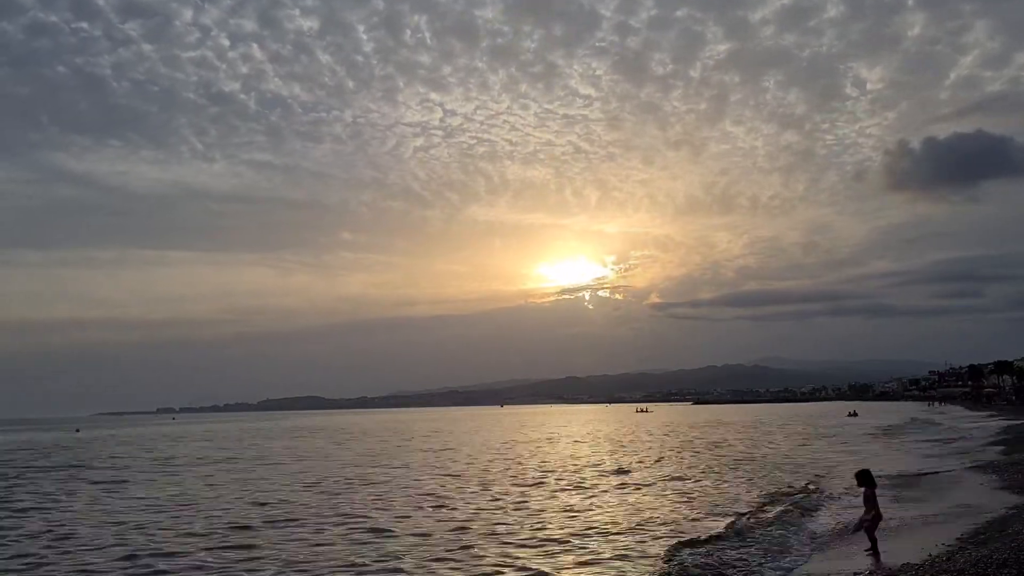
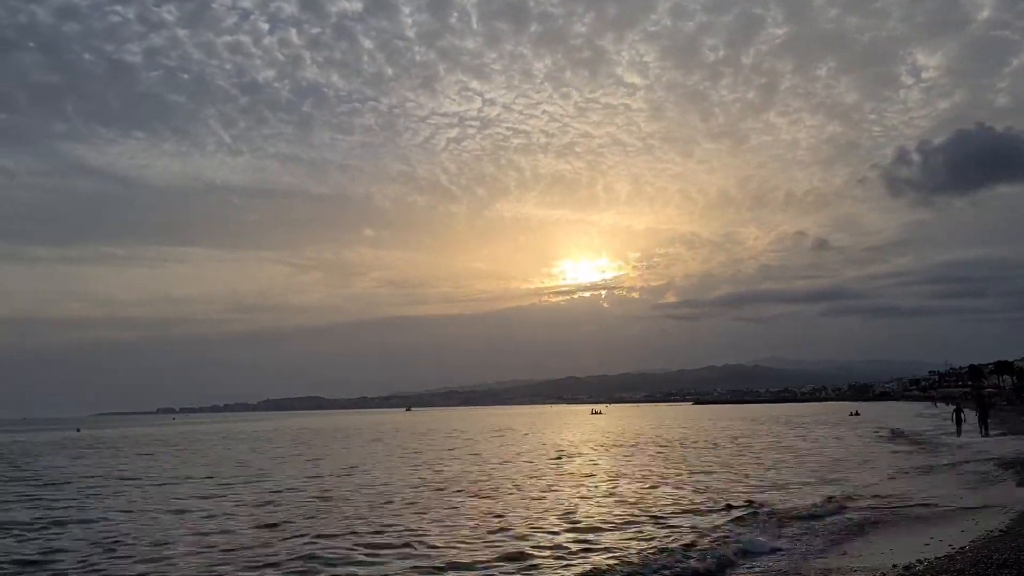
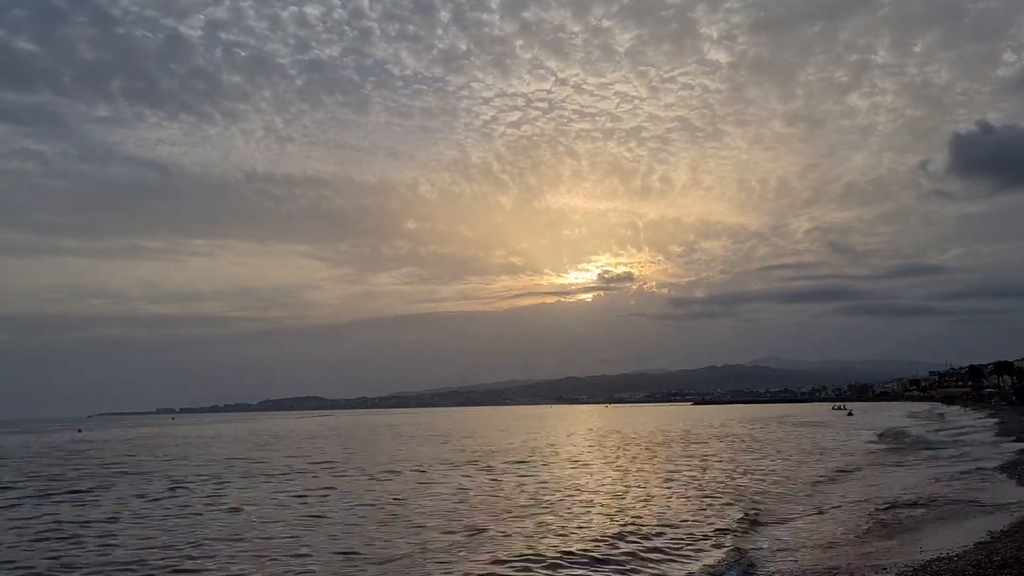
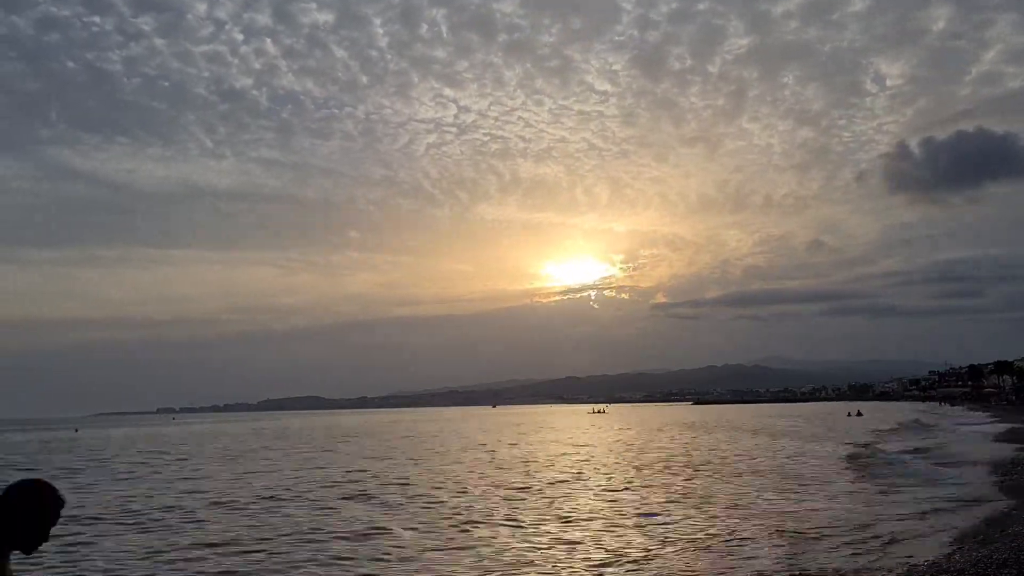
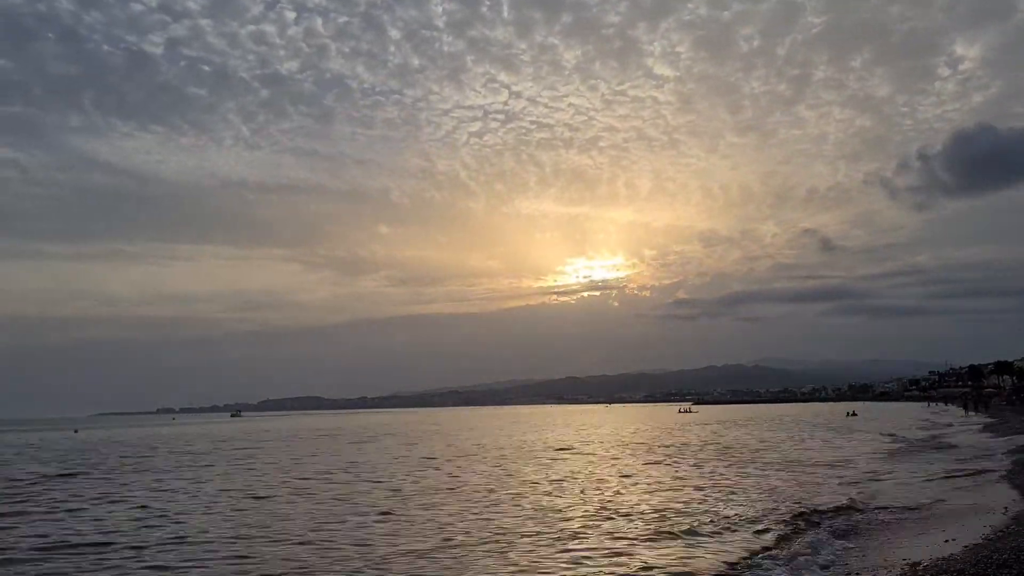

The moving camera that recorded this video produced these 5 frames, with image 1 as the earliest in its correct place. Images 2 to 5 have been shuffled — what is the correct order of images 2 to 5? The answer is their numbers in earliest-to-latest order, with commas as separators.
4, 2, 5, 3
